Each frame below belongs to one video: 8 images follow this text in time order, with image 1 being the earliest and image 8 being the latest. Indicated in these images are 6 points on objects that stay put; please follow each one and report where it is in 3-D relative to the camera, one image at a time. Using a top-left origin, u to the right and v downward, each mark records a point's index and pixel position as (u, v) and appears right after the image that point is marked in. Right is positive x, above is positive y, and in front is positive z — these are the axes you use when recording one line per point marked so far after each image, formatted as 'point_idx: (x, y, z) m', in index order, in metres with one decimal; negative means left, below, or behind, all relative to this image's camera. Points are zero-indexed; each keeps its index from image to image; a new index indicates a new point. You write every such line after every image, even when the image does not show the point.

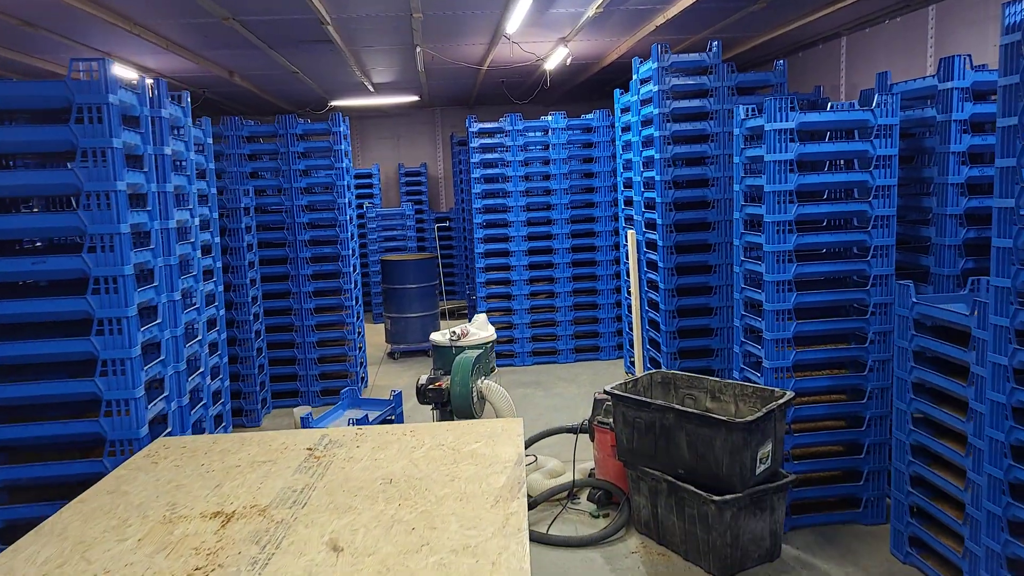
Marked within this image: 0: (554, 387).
0: (+0.4, -1.0, +7.6) m
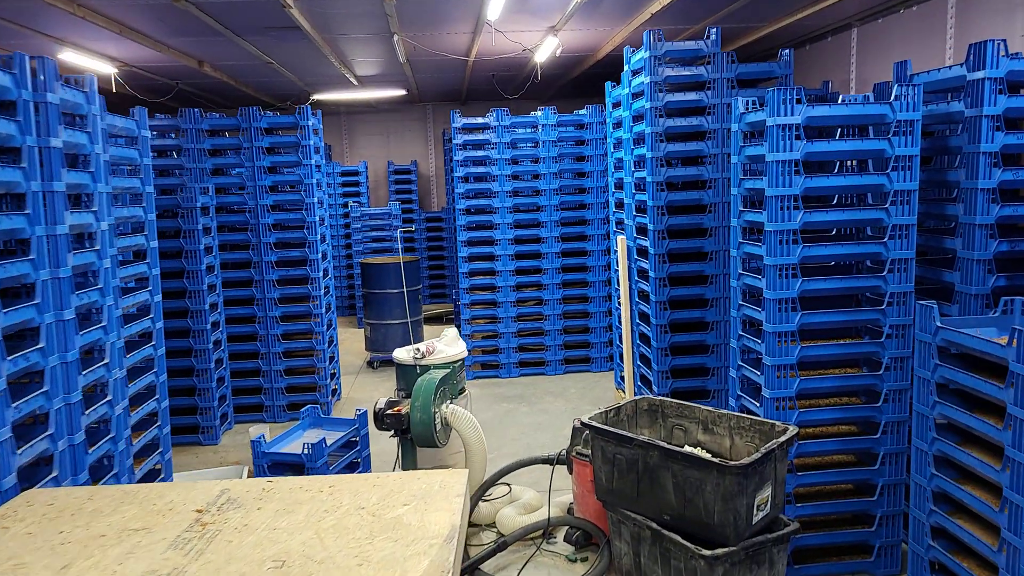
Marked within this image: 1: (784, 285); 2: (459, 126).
0: (+0.3, -1.1, +7.1) m
1: (+1.3, 0.0, +3.6) m
2: (-0.6, +1.7, +7.8) m
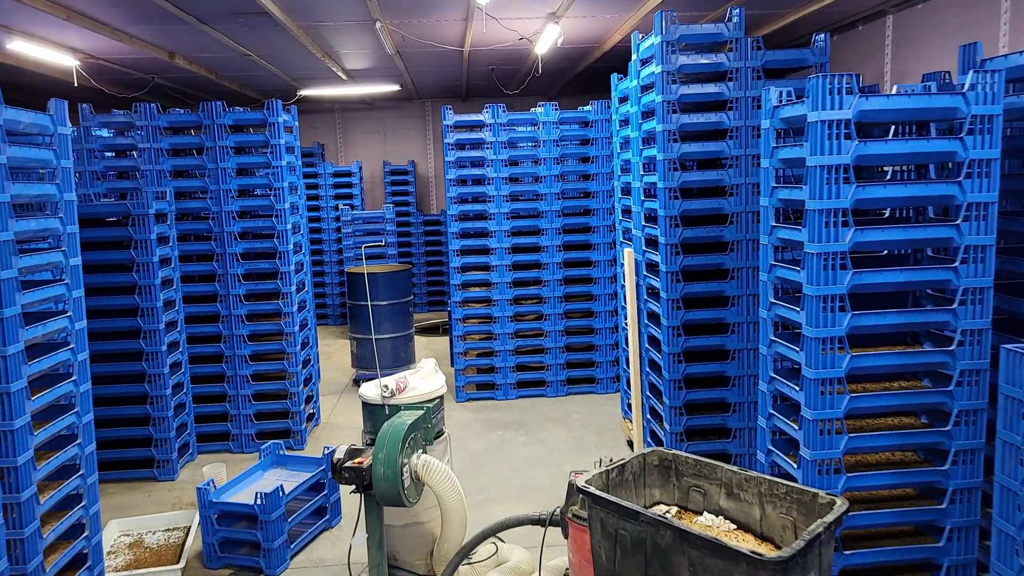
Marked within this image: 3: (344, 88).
0: (+0.2, -1.2, +6.4) m
1: (+1.2, -0.1, +2.9) m
2: (-0.6, +1.6, +7.1) m
3: (-2.3, +2.7, +10.2) m
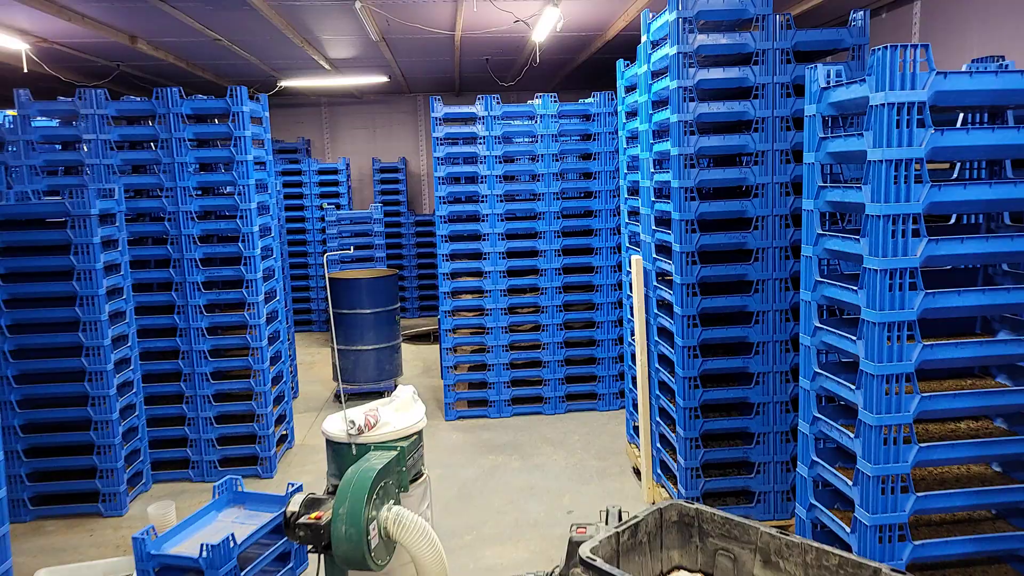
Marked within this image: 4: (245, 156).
0: (+0.2, -1.3, +5.8) m
1: (+1.2, -0.2, +2.3) m
2: (-0.6, +1.5, +6.5) m
3: (-2.4, +2.7, +9.6) m
4: (-1.9, +1.0, +5.4) m
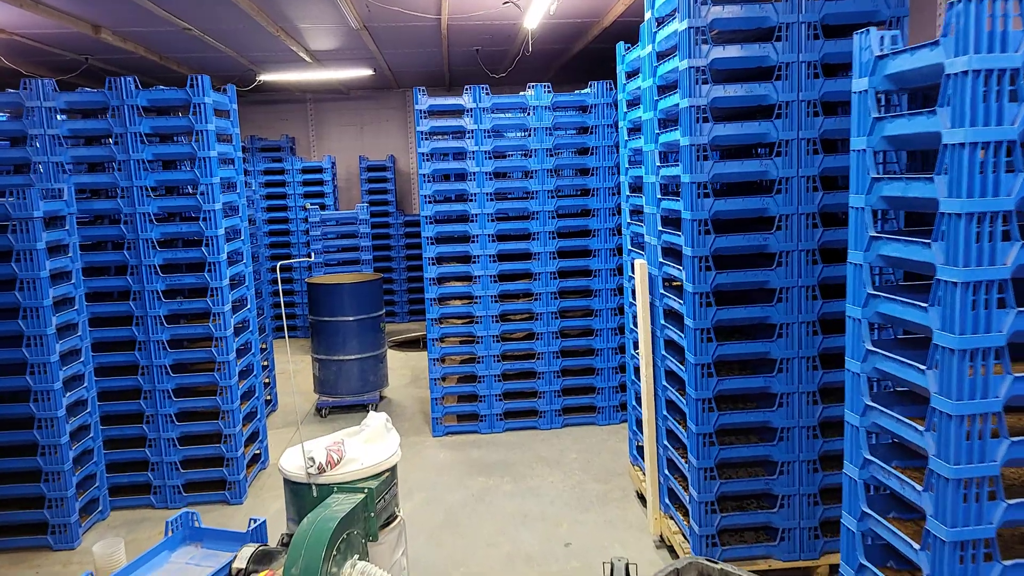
0: (+0.1, -1.3, +5.4) m
1: (+1.1, -0.2, +1.9) m
2: (-0.7, +1.4, +6.0) m
3: (-2.5, +2.6, +9.1) m
4: (-2.0, +0.9, +4.9) m
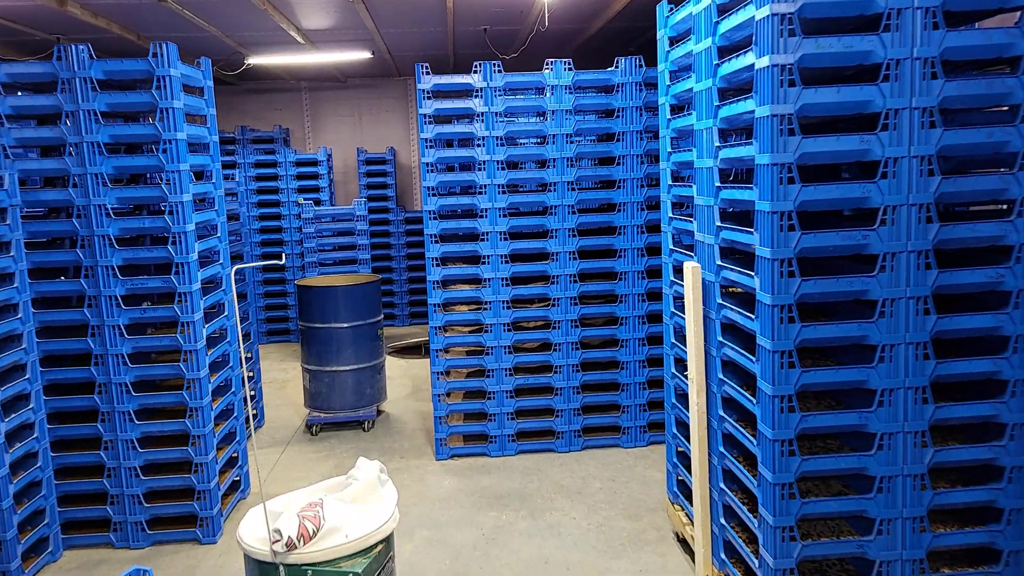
0: (+0.2, -1.4, +4.6) m
1: (+1.2, -0.3, +1.1) m
2: (-0.6, +1.4, +5.3) m
3: (-2.3, +2.6, +8.4) m
4: (-1.9, +0.9, +4.2) m
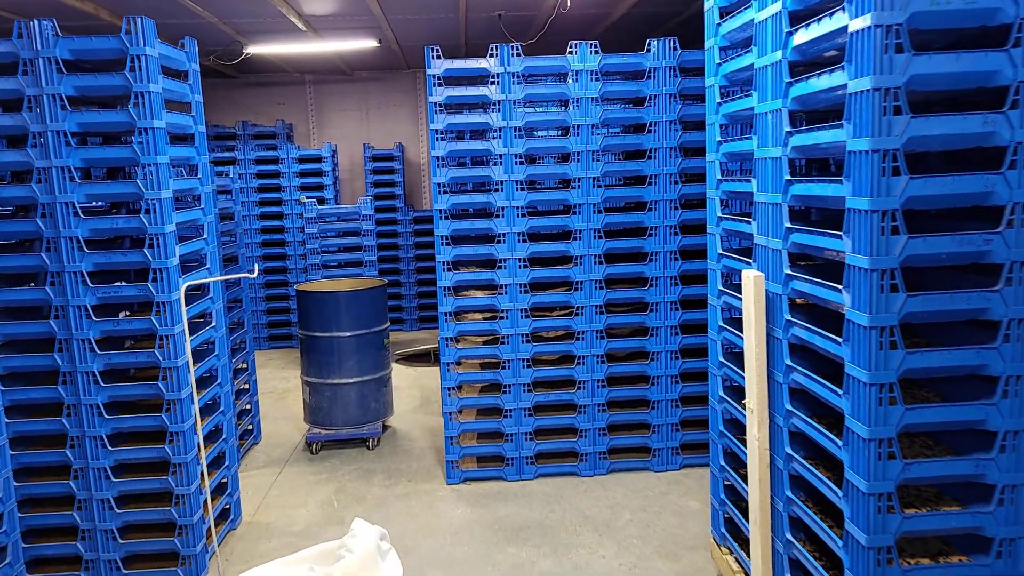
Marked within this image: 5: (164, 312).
0: (+0.3, -1.4, +4.1) m
1: (+1.3, -0.3, +0.6) m
2: (-0.5, +1.4, +4.8) m
3: (-2.2, +2.6, +7.9) m
4: (-1.8, +0.8, +3.7) m
5: (-1.8, -0.1, +3.8) m
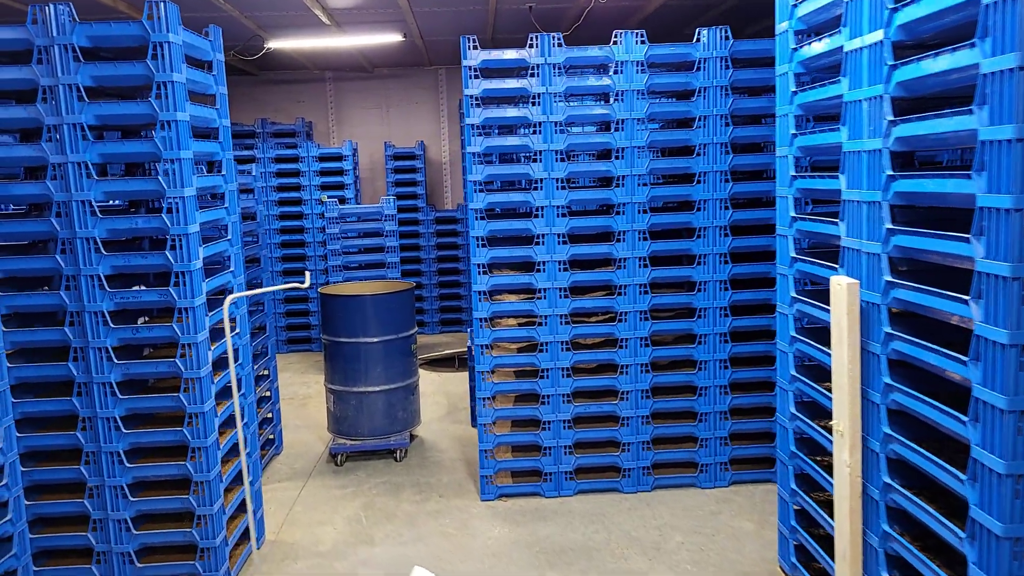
0: (+0.6, -1.4, +3.8) m
1: (+1.5, -0.4, +0.3) m
2: (-0.2, +1.3, +4.5) m
3: (-1.9, +2.5, +7.7) m
4: (-1.5, +0.8, +3.4) m
5: (-1.5, -0.1, +3.5) m
